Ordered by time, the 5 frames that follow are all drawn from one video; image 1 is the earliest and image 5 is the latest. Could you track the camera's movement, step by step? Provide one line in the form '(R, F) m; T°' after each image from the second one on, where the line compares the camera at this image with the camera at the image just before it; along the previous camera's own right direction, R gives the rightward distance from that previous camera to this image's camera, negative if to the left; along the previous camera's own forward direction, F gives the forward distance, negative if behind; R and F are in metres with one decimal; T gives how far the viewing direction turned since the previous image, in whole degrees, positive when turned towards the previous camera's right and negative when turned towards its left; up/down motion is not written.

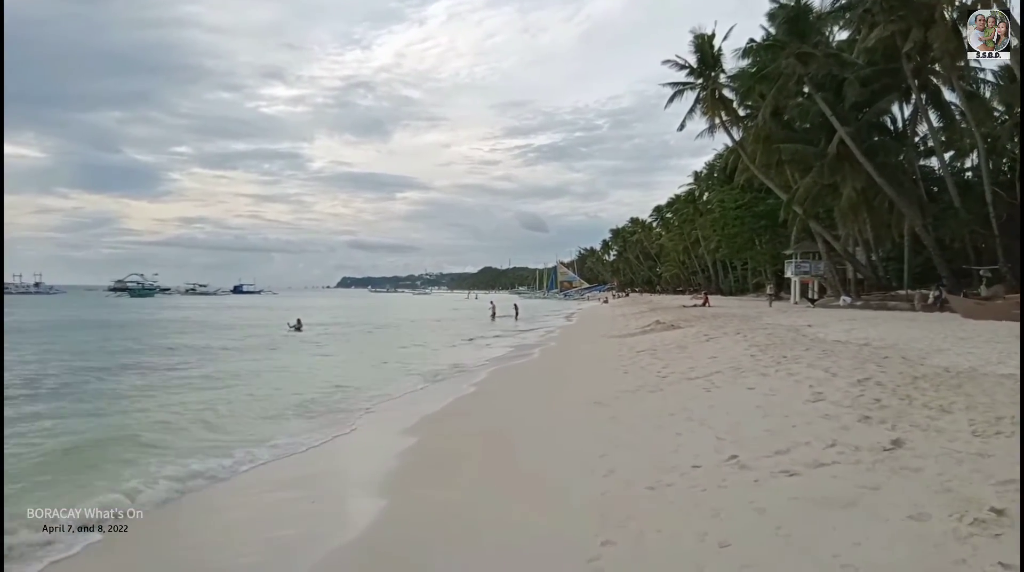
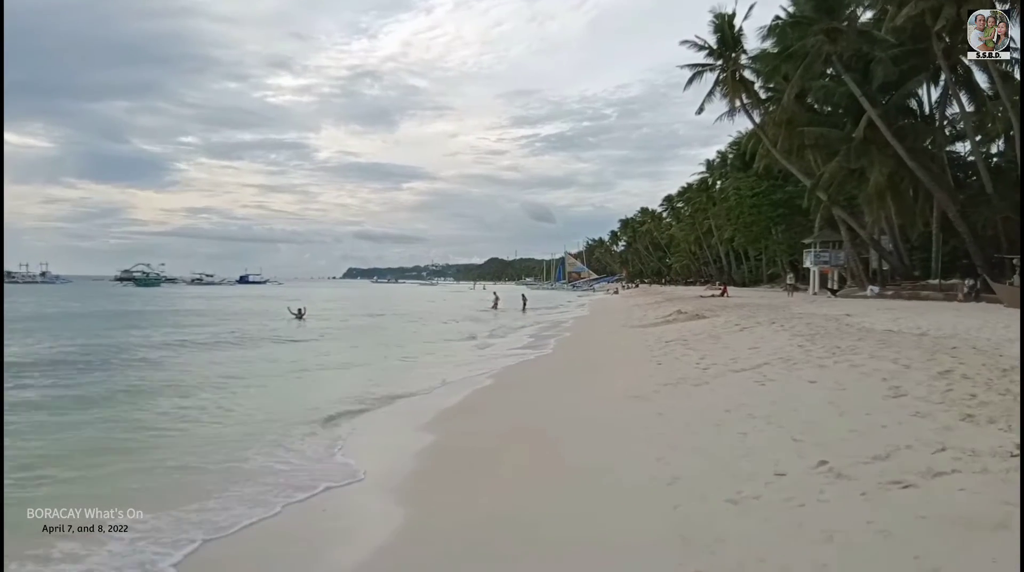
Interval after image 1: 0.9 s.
(-0.3, +1.0) m; -1°
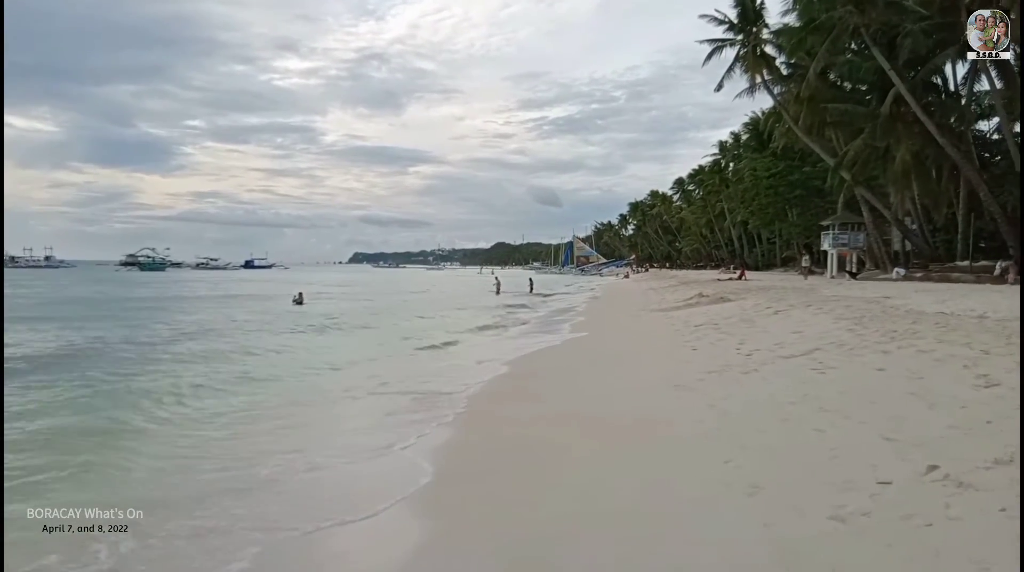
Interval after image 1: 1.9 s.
(-0.3, +0.8) m; -1°
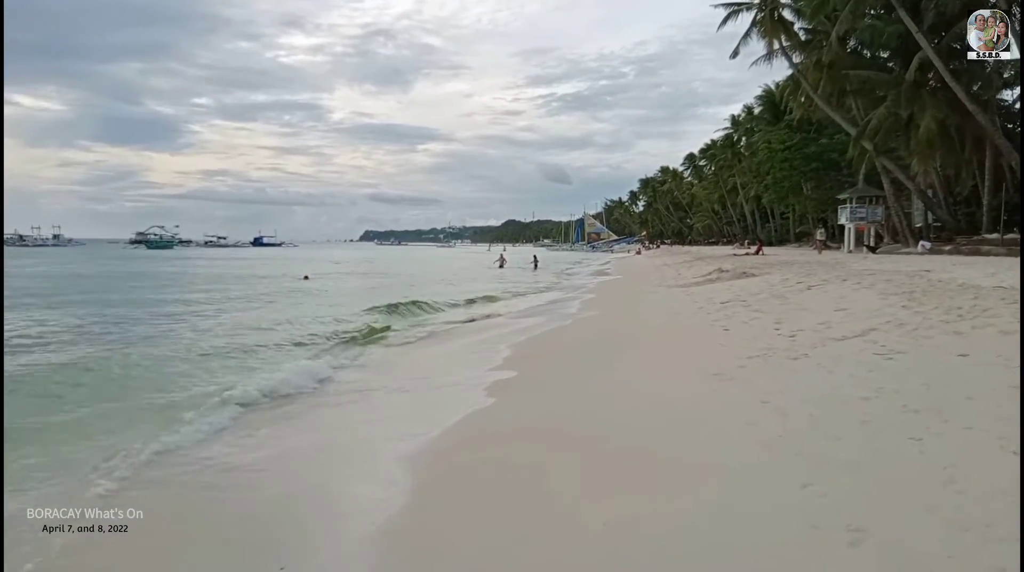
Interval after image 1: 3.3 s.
(0.0, +1.2) m; -1°
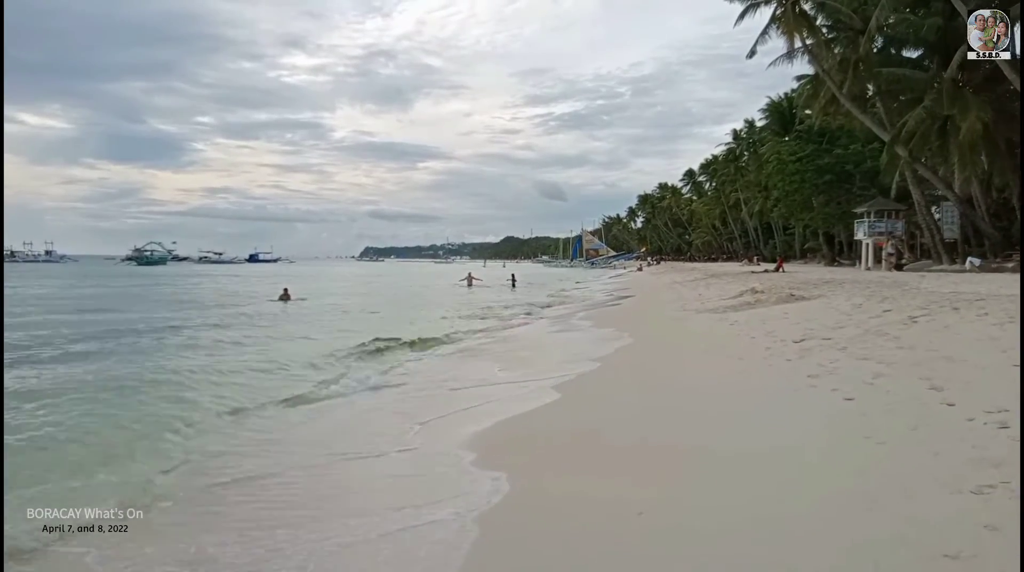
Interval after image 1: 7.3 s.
(+0.1, +3.5) m; 0°
